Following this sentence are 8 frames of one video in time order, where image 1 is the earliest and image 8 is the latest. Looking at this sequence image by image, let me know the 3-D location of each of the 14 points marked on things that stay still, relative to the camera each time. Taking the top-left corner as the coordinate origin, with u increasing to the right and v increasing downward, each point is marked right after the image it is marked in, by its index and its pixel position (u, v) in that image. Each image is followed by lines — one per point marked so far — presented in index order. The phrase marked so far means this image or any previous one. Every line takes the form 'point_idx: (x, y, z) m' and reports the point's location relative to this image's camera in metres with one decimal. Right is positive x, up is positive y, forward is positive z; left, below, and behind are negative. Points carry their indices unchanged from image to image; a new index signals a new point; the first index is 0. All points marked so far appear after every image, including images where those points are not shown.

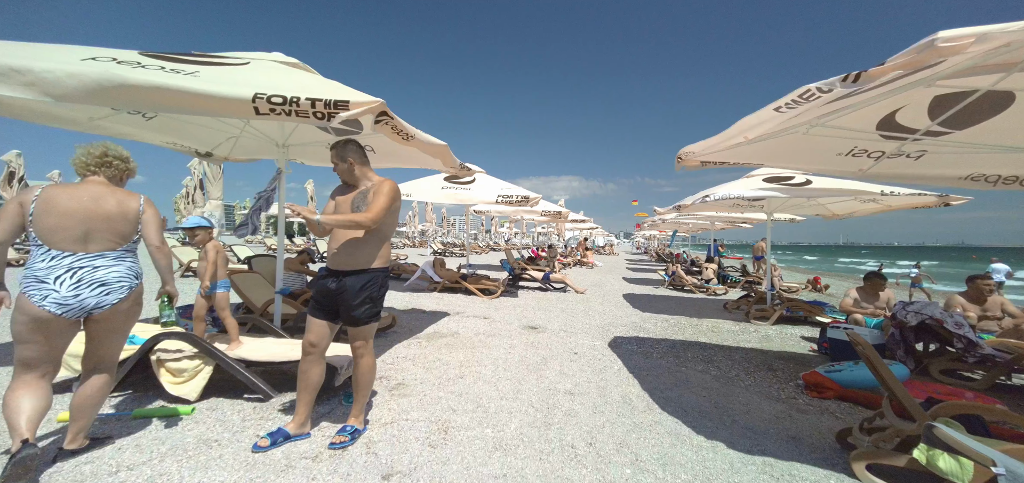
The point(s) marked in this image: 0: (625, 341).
0: (+1.5, -1.3, +4.8) m
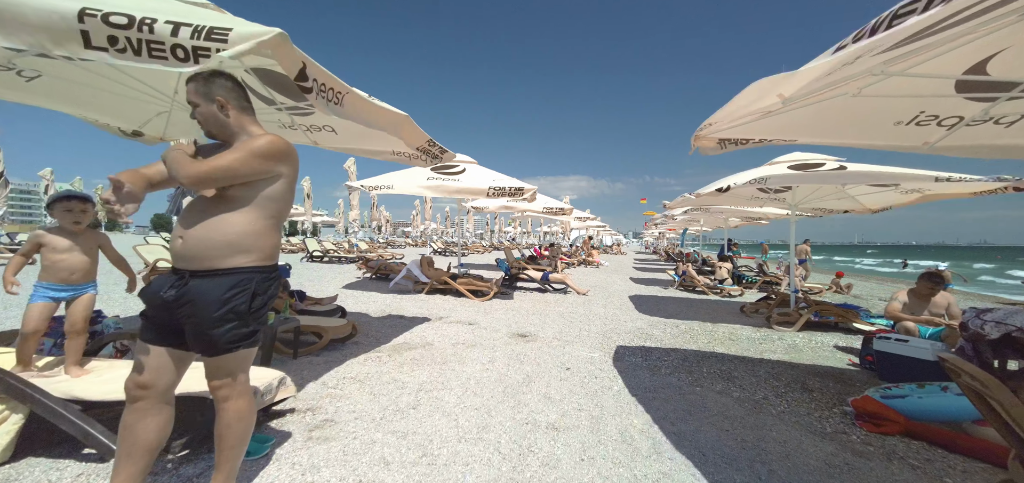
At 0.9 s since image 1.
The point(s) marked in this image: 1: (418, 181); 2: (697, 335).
0: (+1.3, -1.3, +4.2) m
1: (-1.7, +1.1, +6.4) m
2: (+2.6, -1.3, +5.1) m
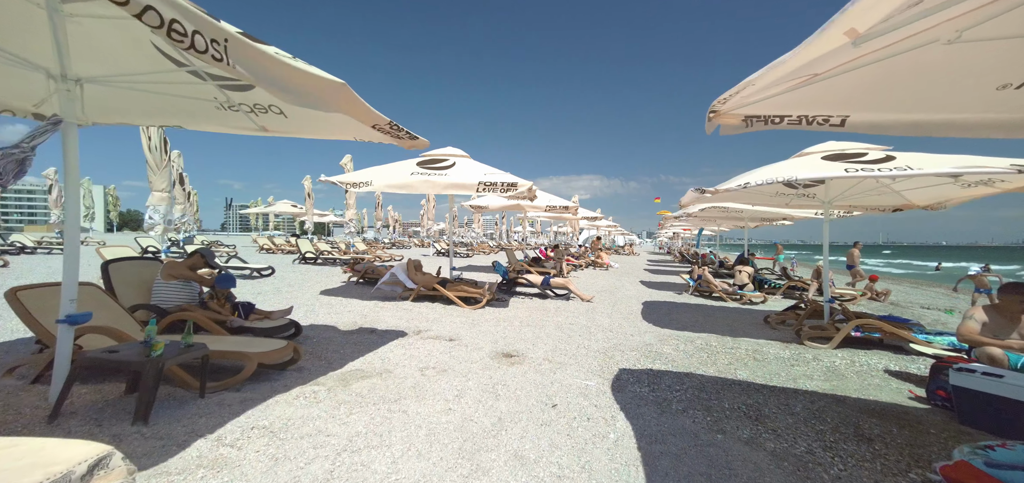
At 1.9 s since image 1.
0: (+1.2, -1.3, +3.5) m
1: (-1.8, +1.1, +5.9) m
2: (+2.4, -1.4, +4.3) m
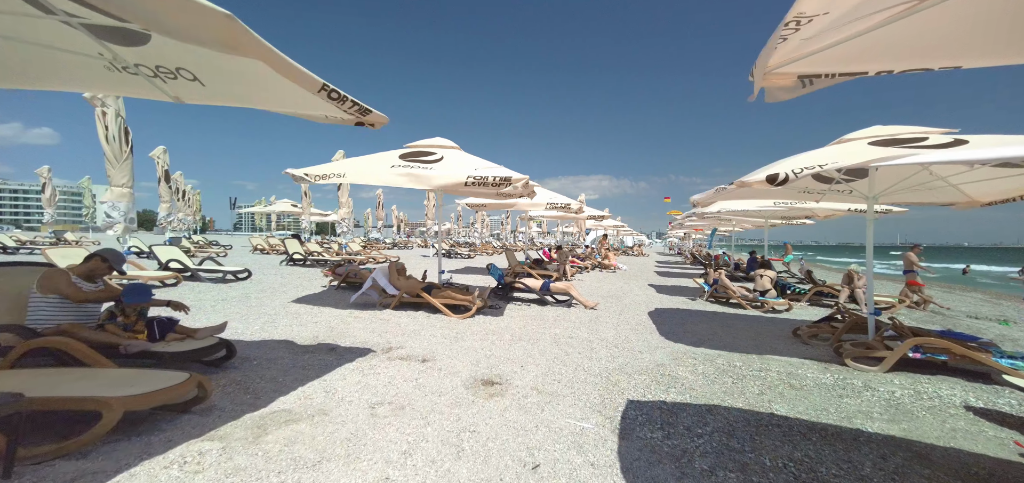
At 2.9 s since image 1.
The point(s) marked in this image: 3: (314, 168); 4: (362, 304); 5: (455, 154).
0: (+1.0, -1.3, +2.8) m
1: (-1.9, +1.1, +5.2) m
2: (+2.3, -1.4, +3.6) m
3: (-2.8, +1.0, +5.2) m
4: (-2.4, -1.0, +5.8) m
5: (-0.9, +1.4, +5.8) m
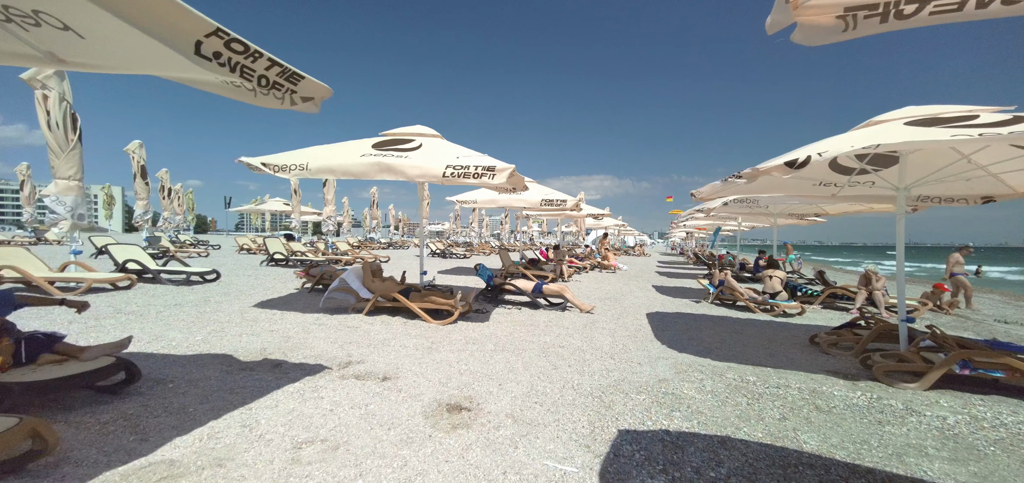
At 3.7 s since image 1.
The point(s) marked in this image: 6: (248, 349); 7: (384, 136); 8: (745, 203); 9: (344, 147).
0: (+0.8, -1.3, +2.2) m
1: (-2.1, +1.1, +4.7) m
2: (+2.1, -1.4, +3.1) m
3: (-3.0, +1.1, +4.6) m
4: (-2.6, -1.0, +5.3) m
5: (-1.1, +1.4, +5.3) m
6: (-2.4, -1.0, +3.4) m
7: (-1.9, +1.6, +5.3) m
8: (+5.6, +0.9, +8.8) m
9: (-2.2, +1.3, +4.9) m
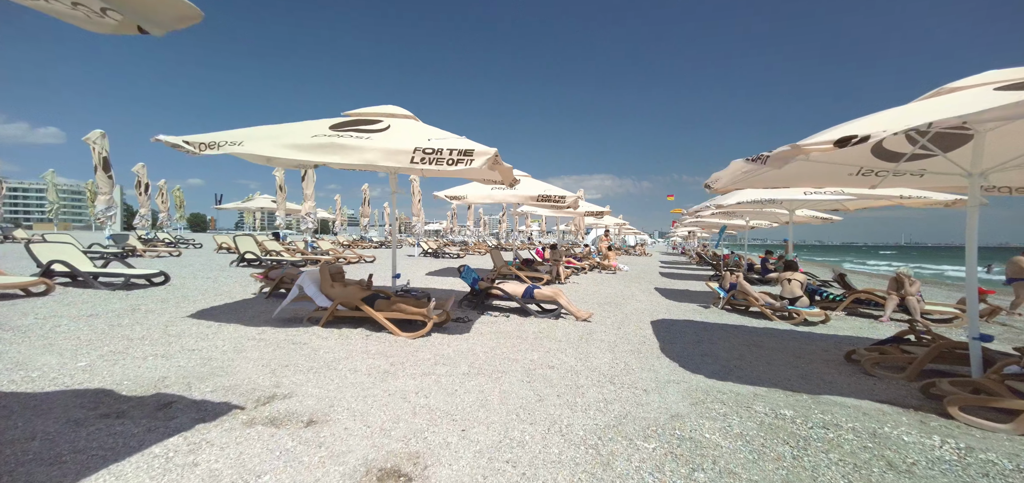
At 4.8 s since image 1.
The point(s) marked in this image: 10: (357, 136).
0: (+0.6, -1.3, +1.5) m
1: (-2.3, +1.1, +3.9) m
2: (+1.9, -1.4, +2.3) m
3: (-3.2, +1.1, +3.9) m
4: (-2.8, -1.0, +4.5) m
5: (-1.3, +1.5, +4.5) m
6: (-2.6, -1.0, +2.6) m
7: (-2.1, +1.6, +4.6) m
8: (+5.4, +0.9, +8.0) m
9: (-2.4, +1.3, +4.1) m
10: (-1.7, +1.2, +4.0) m
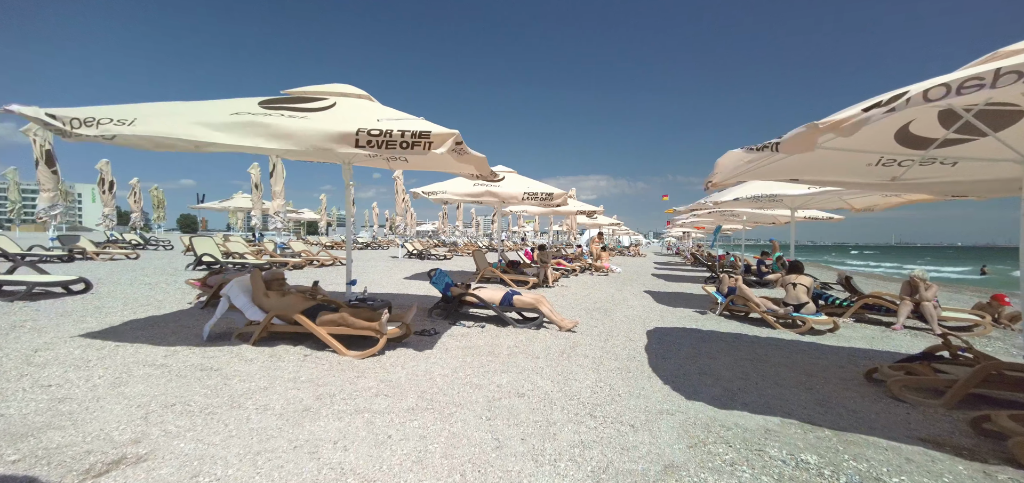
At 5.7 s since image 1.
0: (+0.3, -1.3, +0.8) m
1: (-2.6, +1.1, +3.2) m
2: (+1.6, -1.4, +1.7) m
3: (-3.6, +1.1, +3.2) m
4: (-3.1, -1.0, +3.8) m
5: (-1.7, +1.4, +3.8) m
6: (-3.0, -1.0, +1.9) m
7: (-2.4, +1.5, +3.9) m
8: (+5.0, +0.9, +7.4) m
9: (-2.8, +1.3, +3.4) m
10: (-2.1, +1.1, +3.4) m
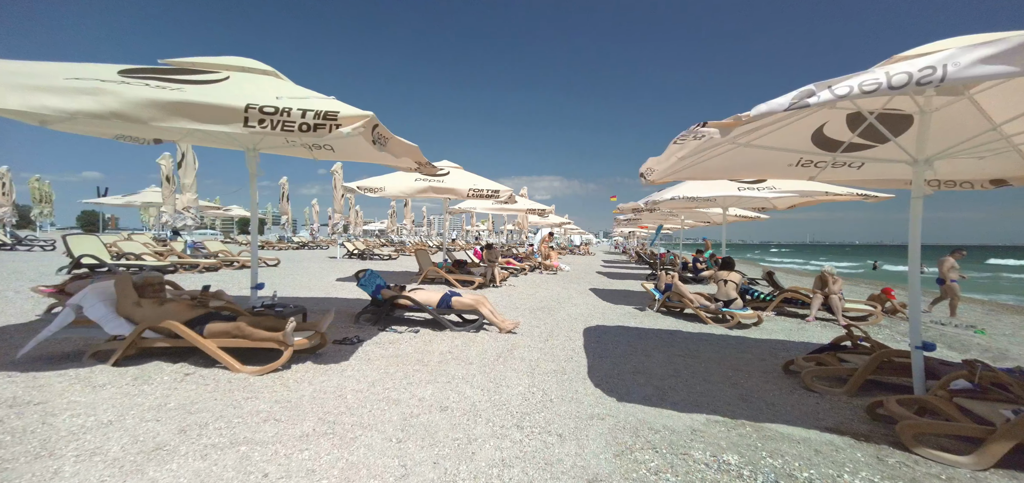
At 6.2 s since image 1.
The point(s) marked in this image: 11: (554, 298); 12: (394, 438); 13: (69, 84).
0: (0.0, -1.3, +0.6) m
1: (-3.2, +1.1, +2.6) m
2: (+1.1, -1.4, +1.6) m
3: (-4.2, +1.1, +2.4) m
4: (-3.8, -1.0, +3.1) m
5: (-2.3, +1.5, +3.3) m
6: (-3.4, -1.0, +1.3) m
7: (-3.1, +1.6, +3.3) m
8: (+3.8, +1.0, +7.7) m
9: (-3.4, +1.3, +2.8) m
10: (-2.7, +1.1, +2.8) m
11: (+0.9, -1.3, +8.2) m
12: (-0.8, -1.2, +2.4) m
13: (-3.1, +1.1, +2.6) m
